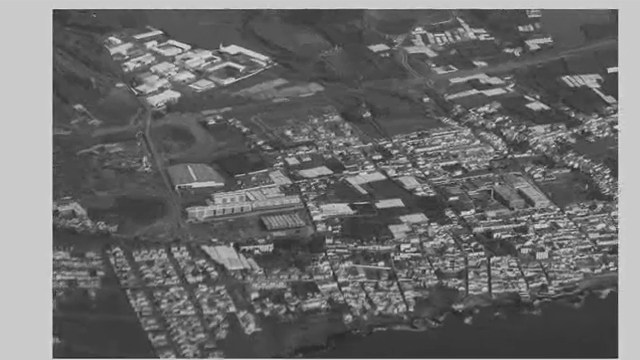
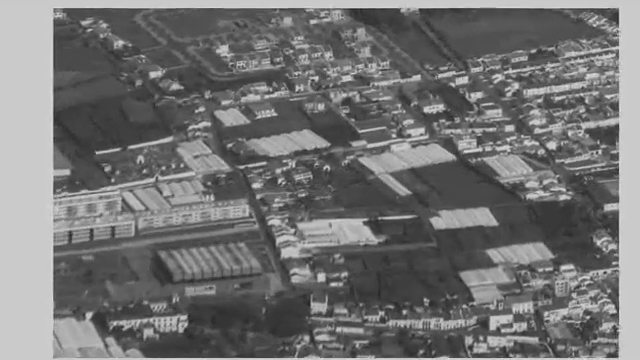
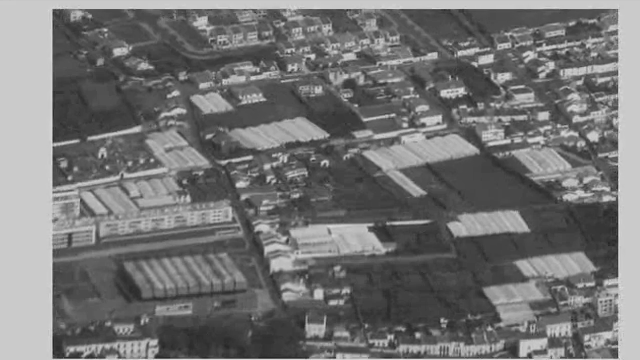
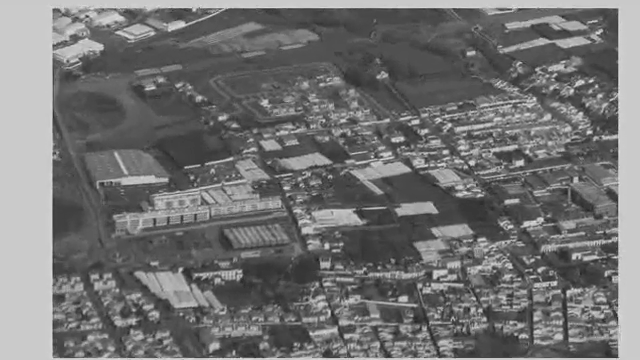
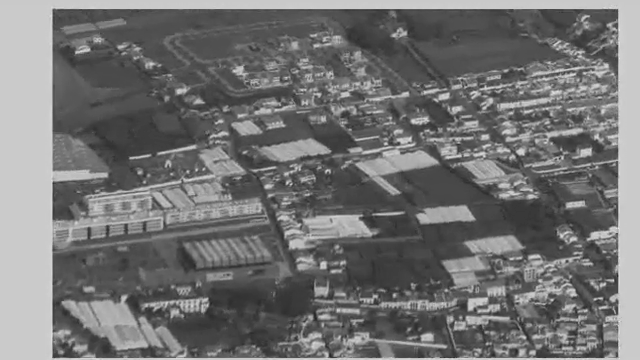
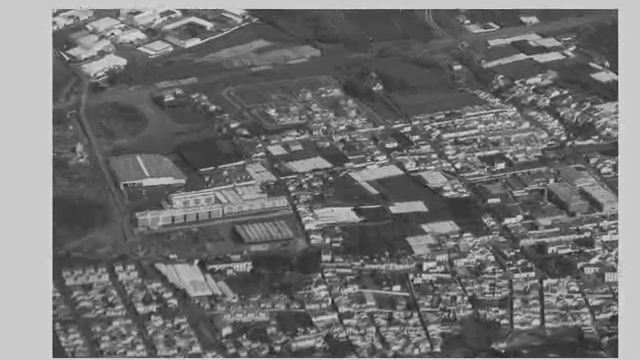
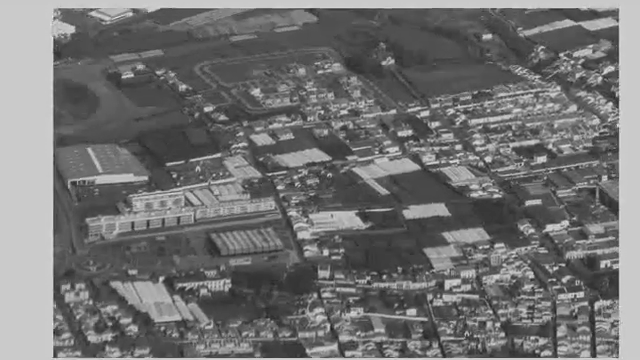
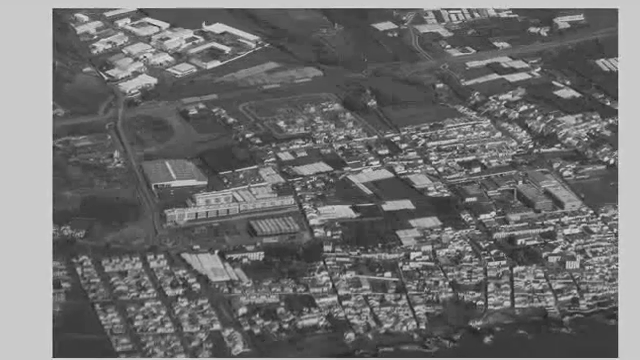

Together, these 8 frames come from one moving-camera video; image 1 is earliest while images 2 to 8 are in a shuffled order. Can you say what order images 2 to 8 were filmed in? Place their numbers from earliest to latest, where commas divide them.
8, 6, 4, 7, 5, 2, 3
